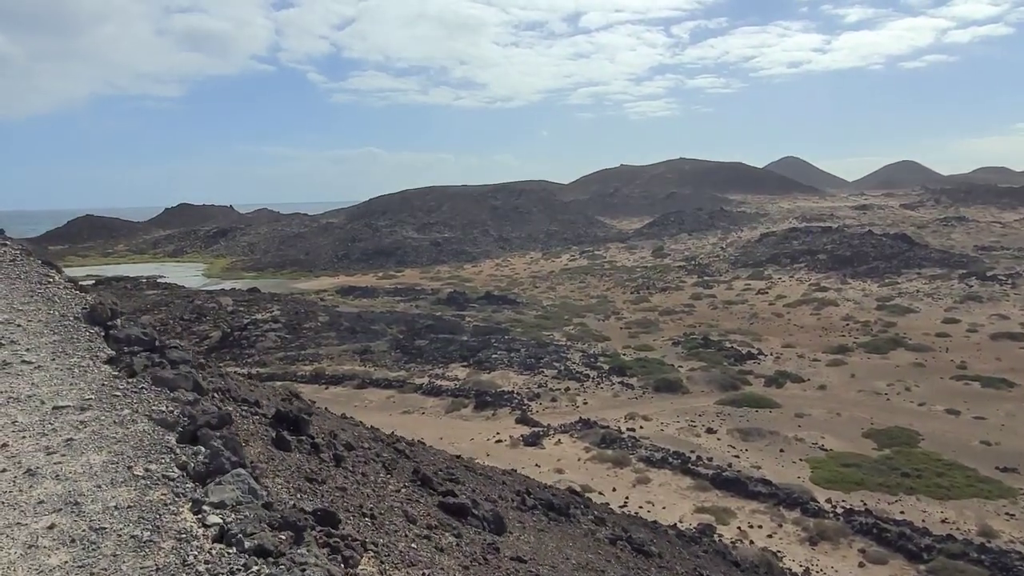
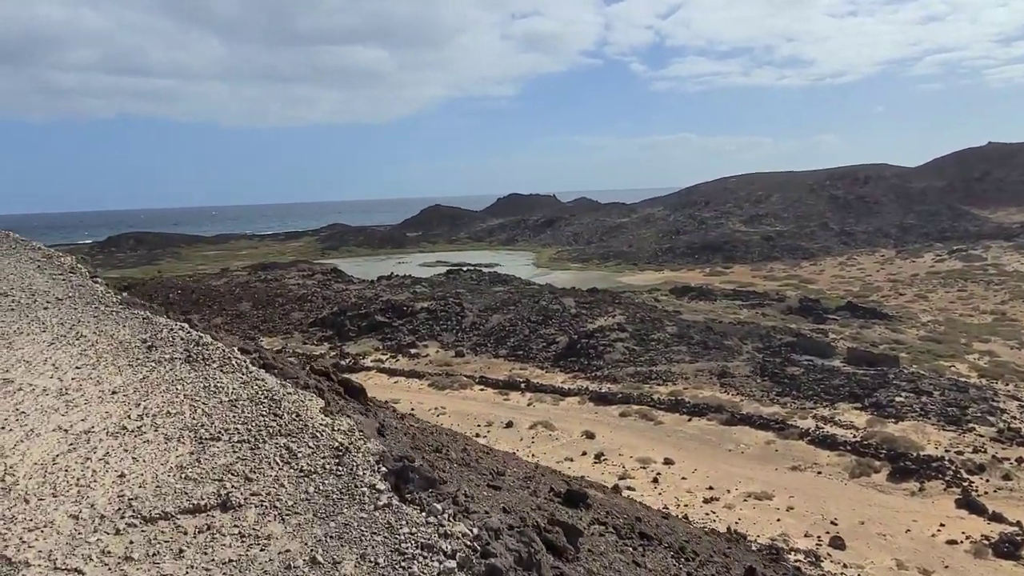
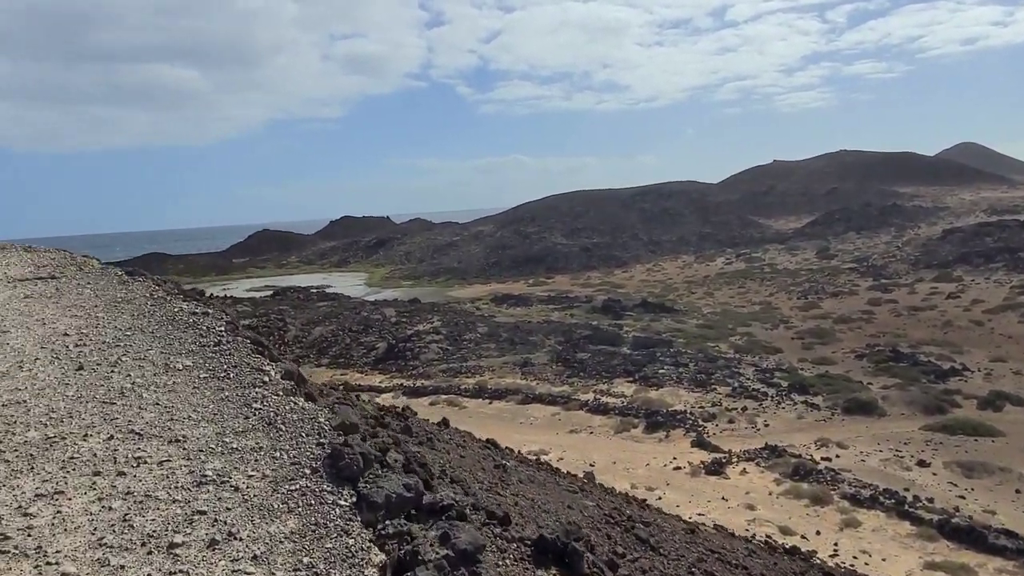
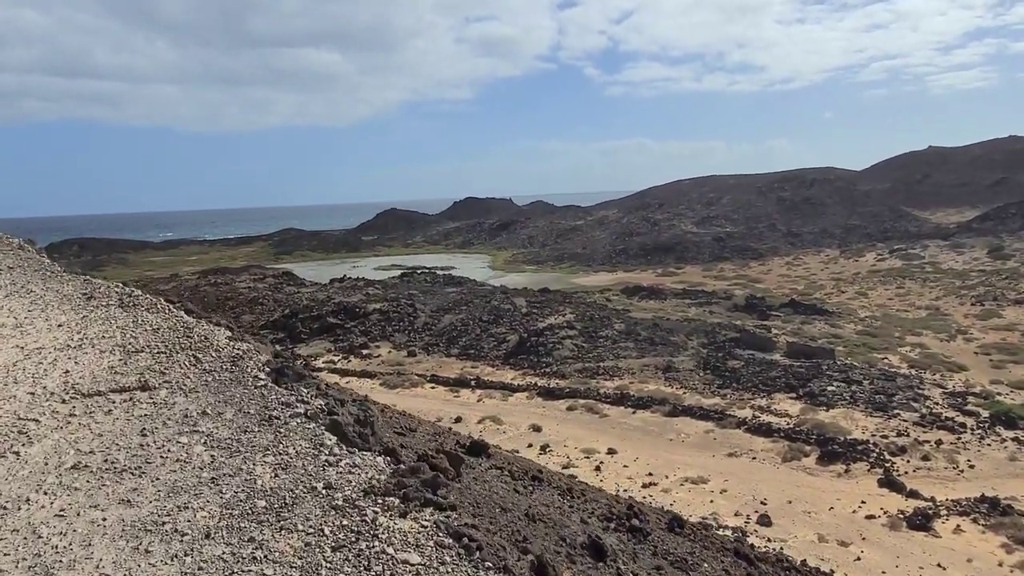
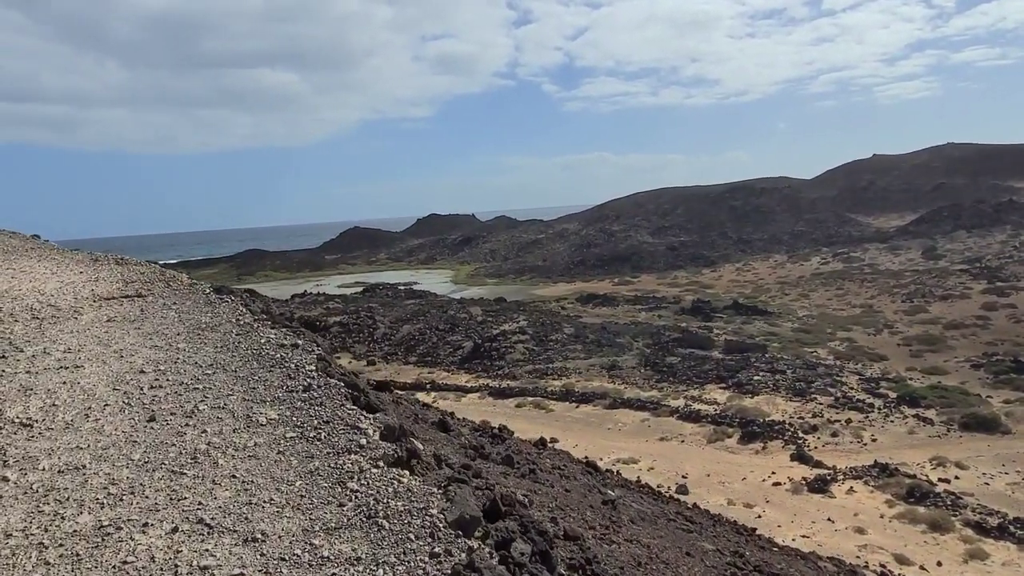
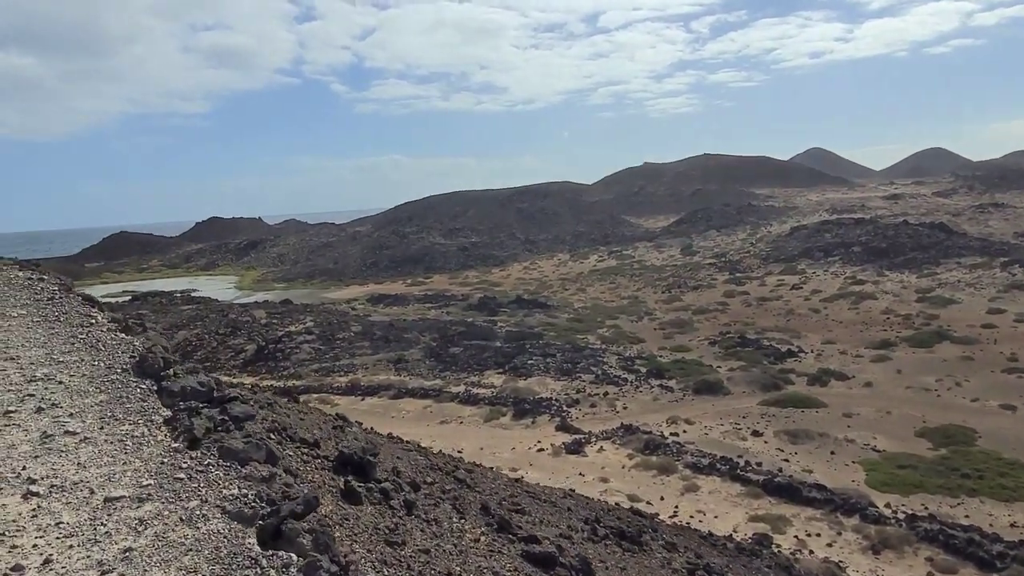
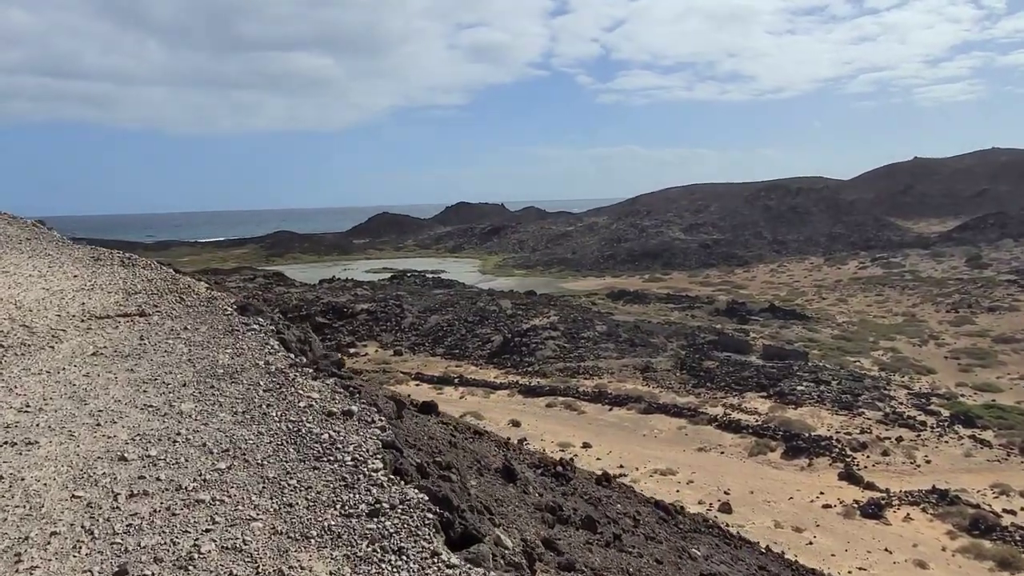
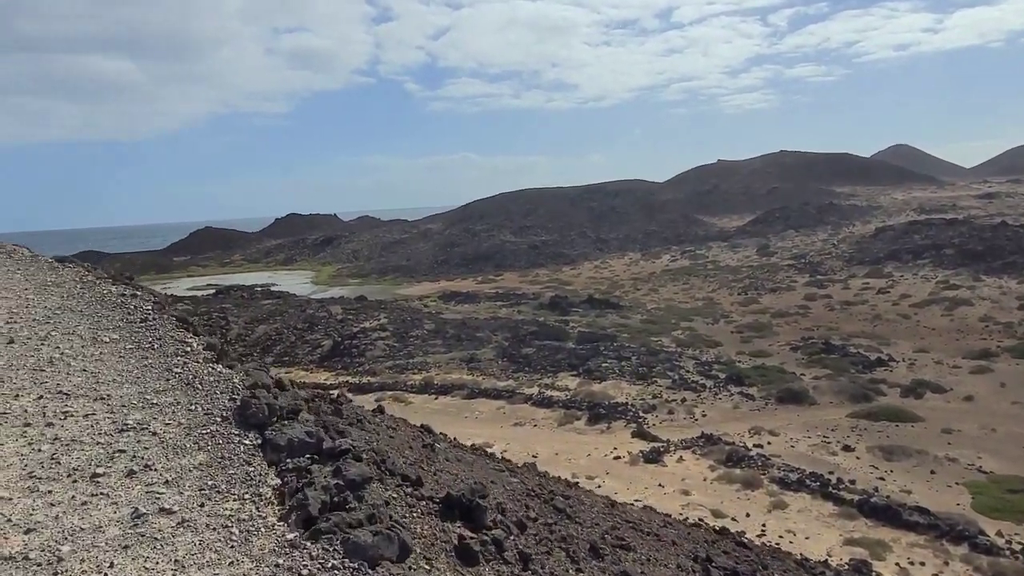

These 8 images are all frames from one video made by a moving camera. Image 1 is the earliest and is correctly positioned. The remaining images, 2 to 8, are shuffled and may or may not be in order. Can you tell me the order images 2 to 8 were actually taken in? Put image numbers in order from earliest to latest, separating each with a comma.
6, 8, 3, 5, 7, 4, 2
